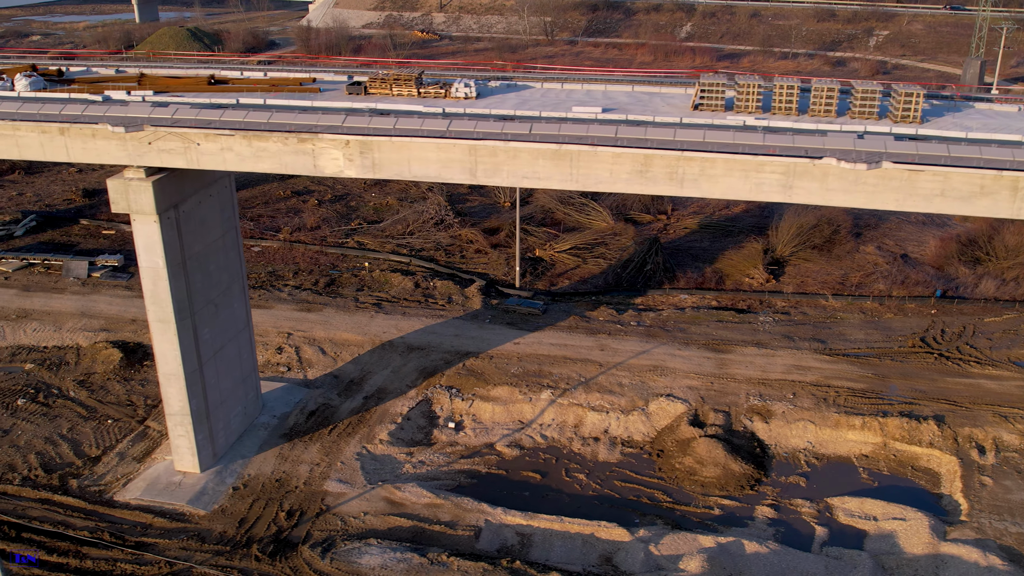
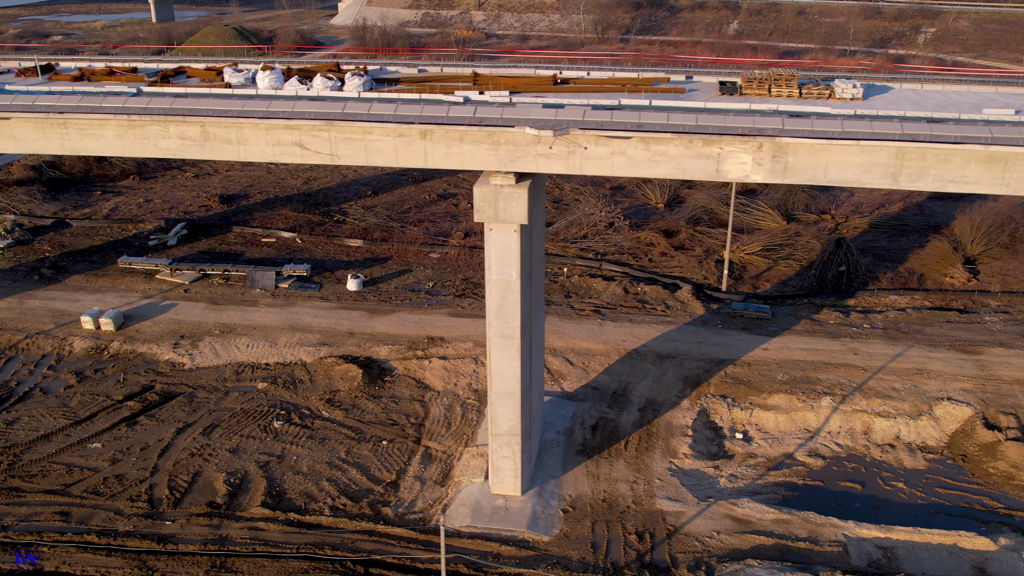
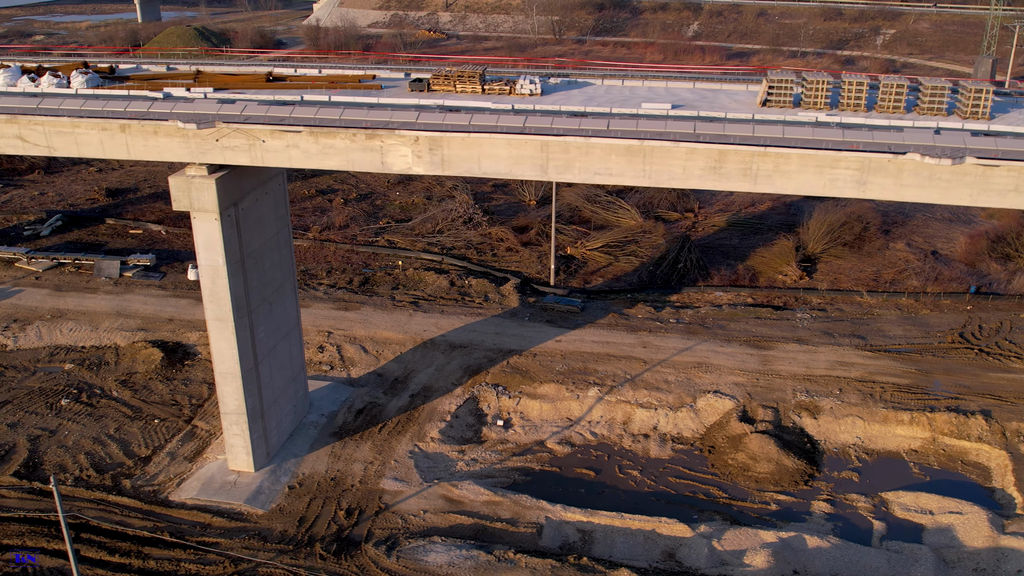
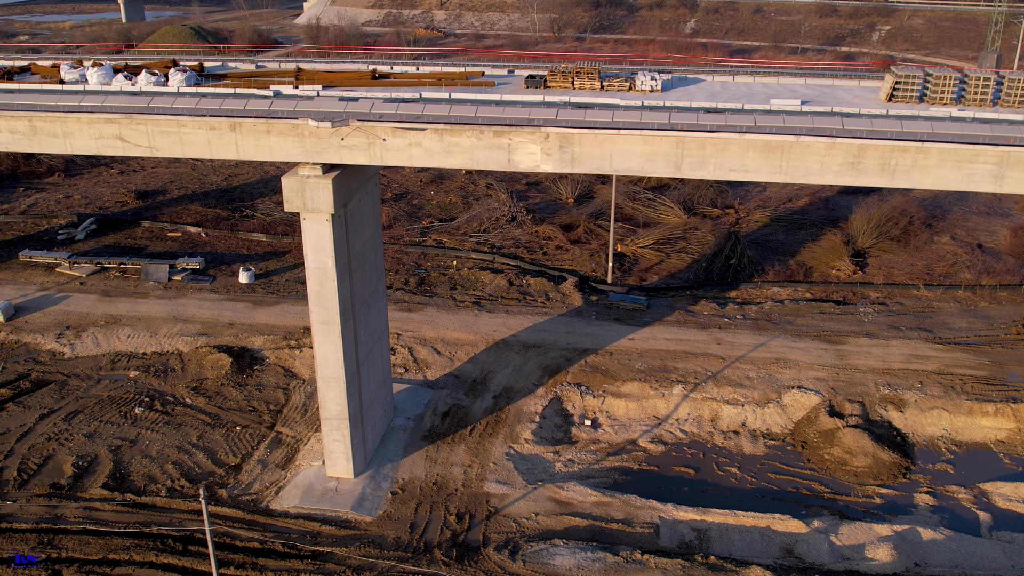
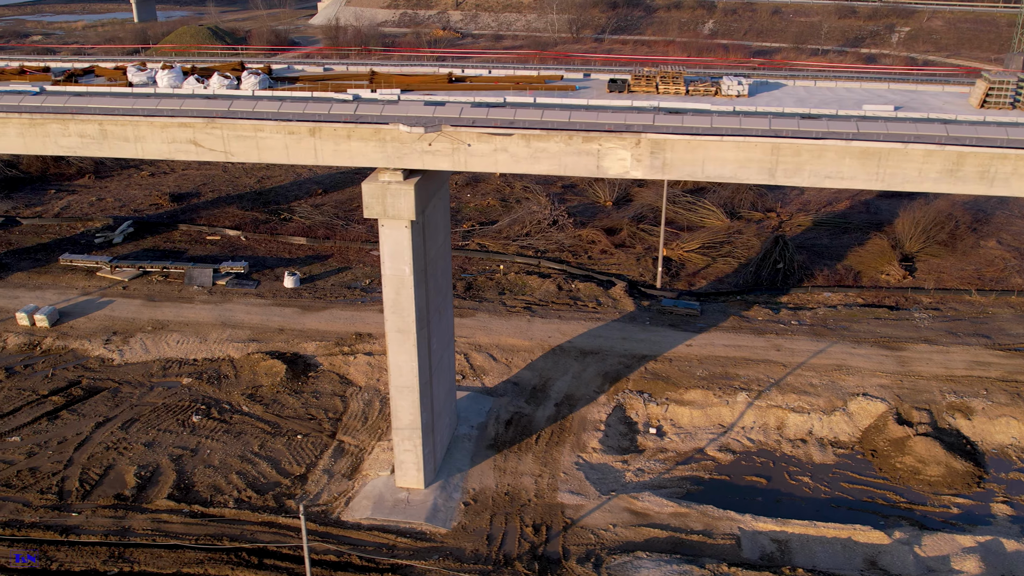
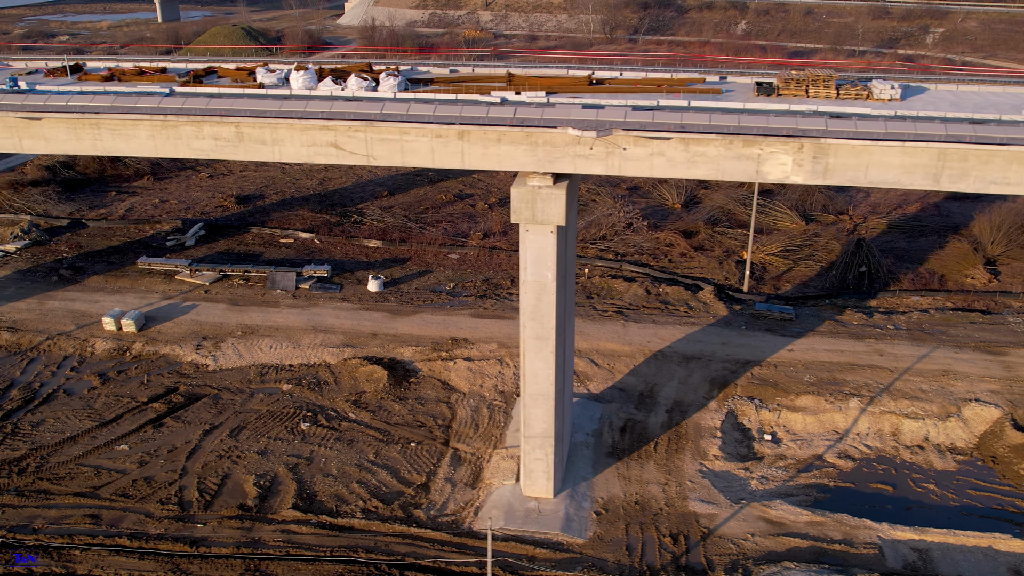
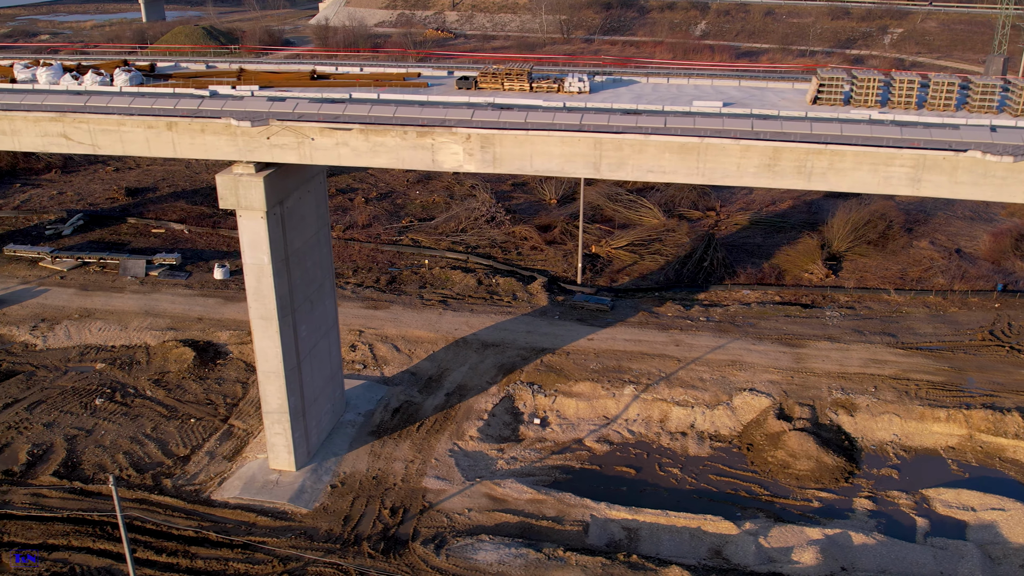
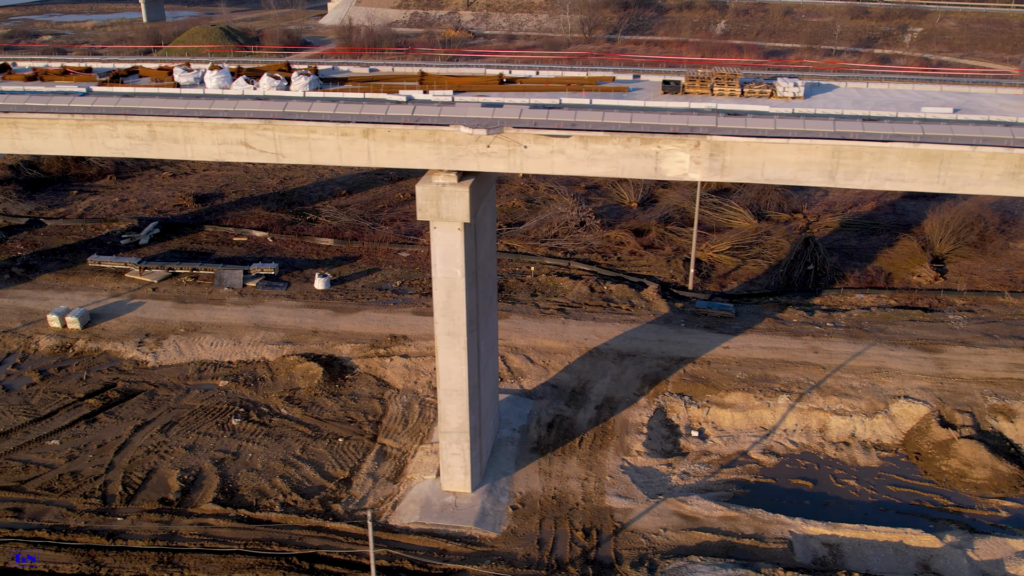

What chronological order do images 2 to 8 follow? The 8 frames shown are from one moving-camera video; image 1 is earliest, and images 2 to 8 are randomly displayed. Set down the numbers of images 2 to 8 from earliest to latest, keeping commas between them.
3, 7, 4, 5, 8, 2, 6
